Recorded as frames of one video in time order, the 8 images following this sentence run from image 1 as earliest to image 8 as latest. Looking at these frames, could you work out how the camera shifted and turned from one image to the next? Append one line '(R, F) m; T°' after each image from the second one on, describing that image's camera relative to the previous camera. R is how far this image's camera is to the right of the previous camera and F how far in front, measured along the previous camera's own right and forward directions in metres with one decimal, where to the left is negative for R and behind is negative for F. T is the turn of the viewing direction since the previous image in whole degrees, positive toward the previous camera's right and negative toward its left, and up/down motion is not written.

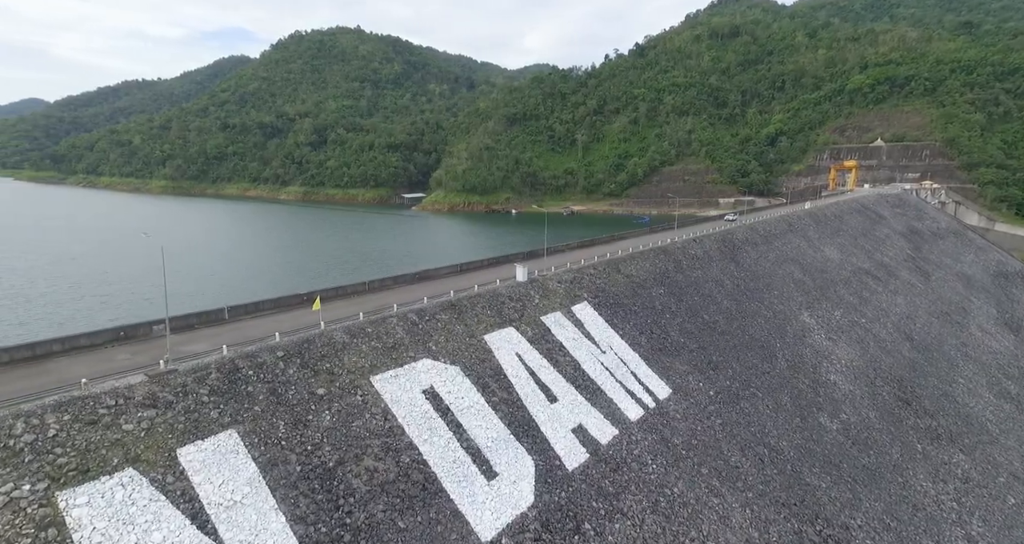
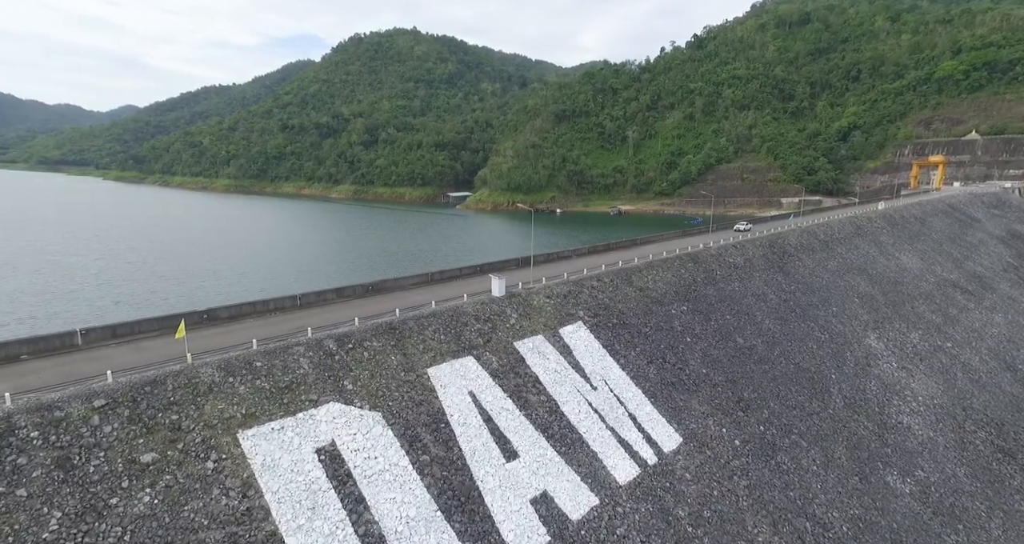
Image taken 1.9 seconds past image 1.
(+2.9, +4.5) m; -6°
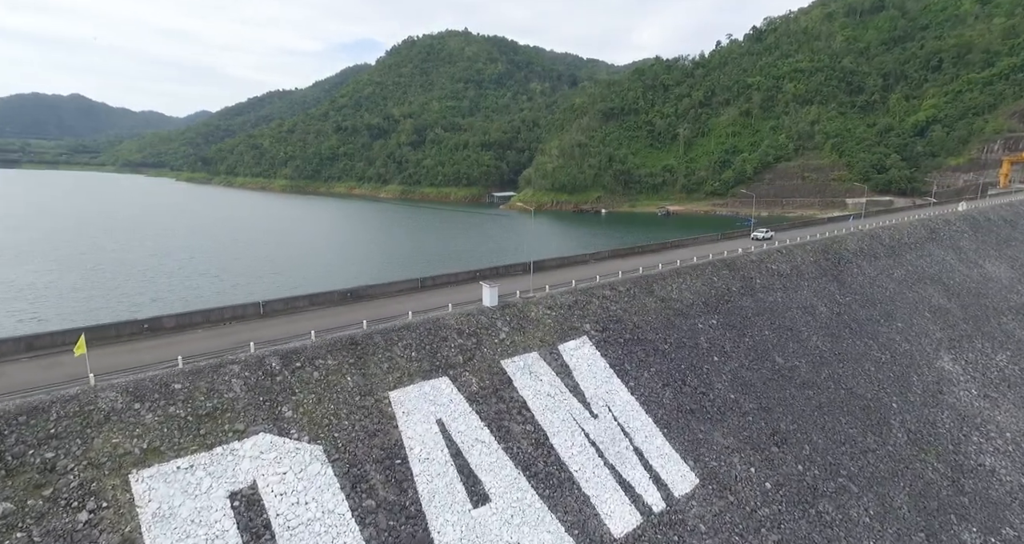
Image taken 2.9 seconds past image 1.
(+1.8, +2.4) m; -5°
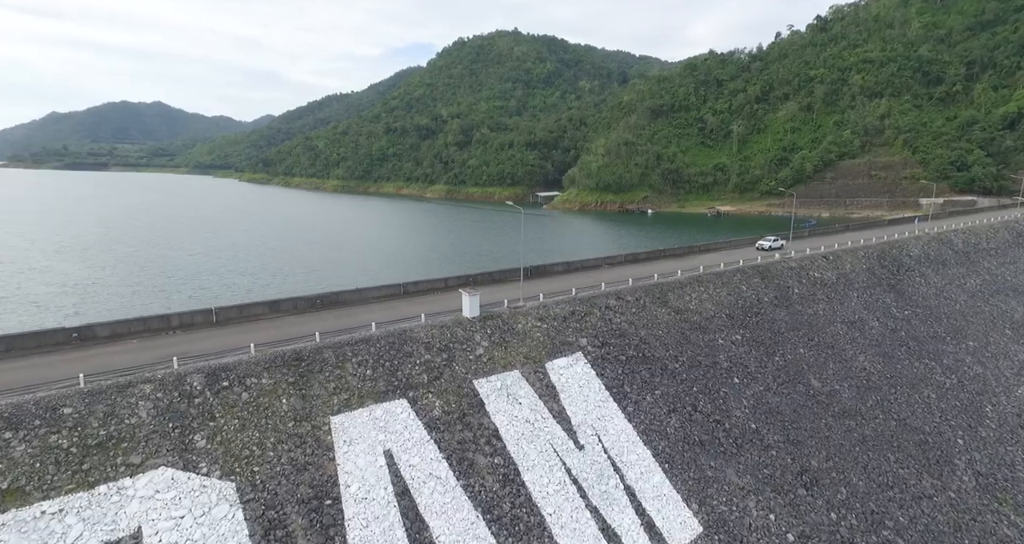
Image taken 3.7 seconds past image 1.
(+1.9, +2.1) m; -5°
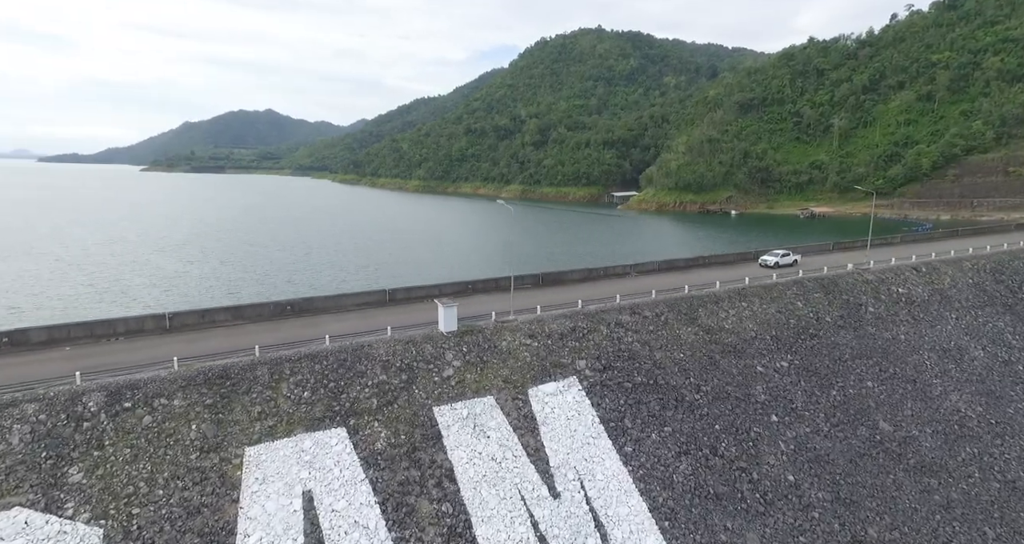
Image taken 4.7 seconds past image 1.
(+2.5, +2.3) m; -9°
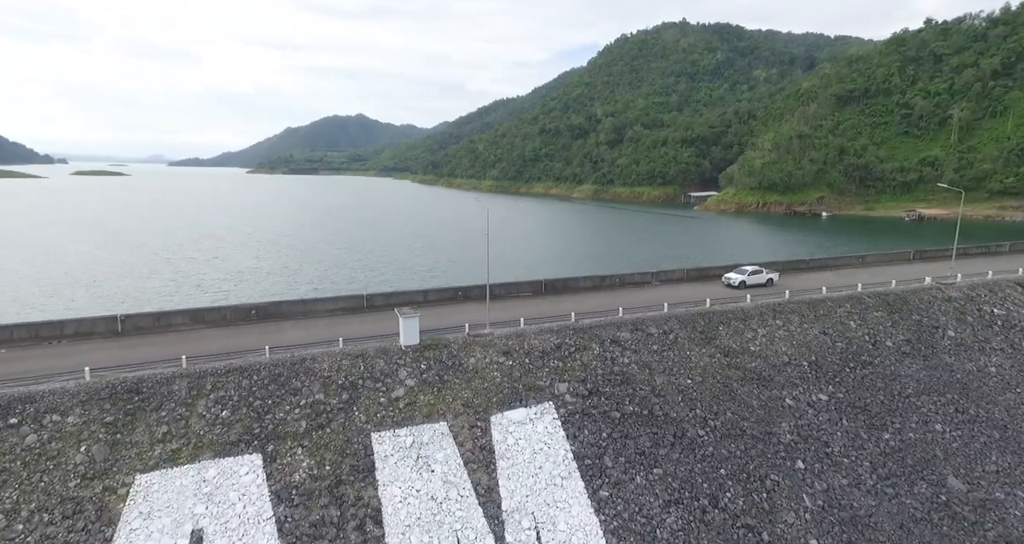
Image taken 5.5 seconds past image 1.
(+2.4, +1.9) m; -8°
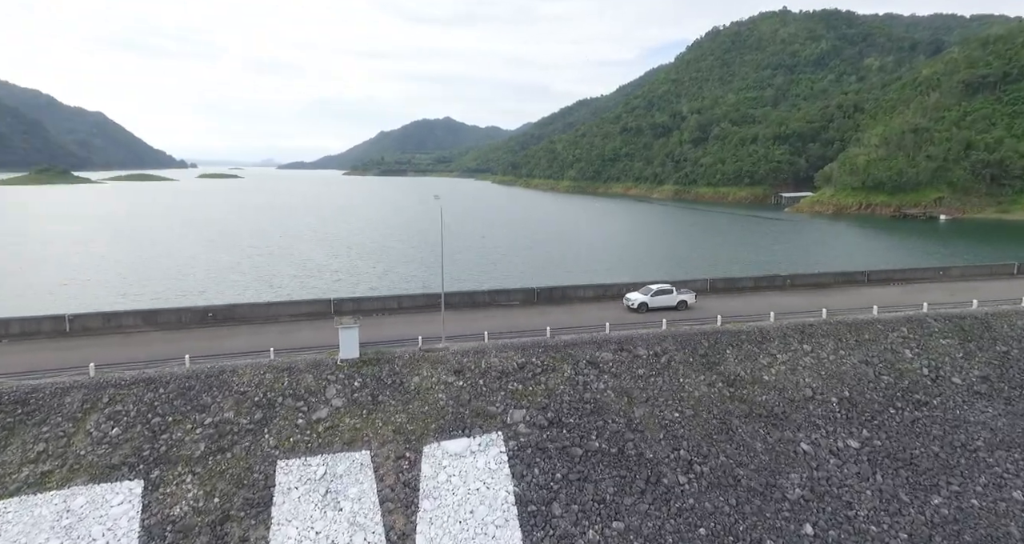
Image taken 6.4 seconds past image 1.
(+2.6, +1.9) m; -9°
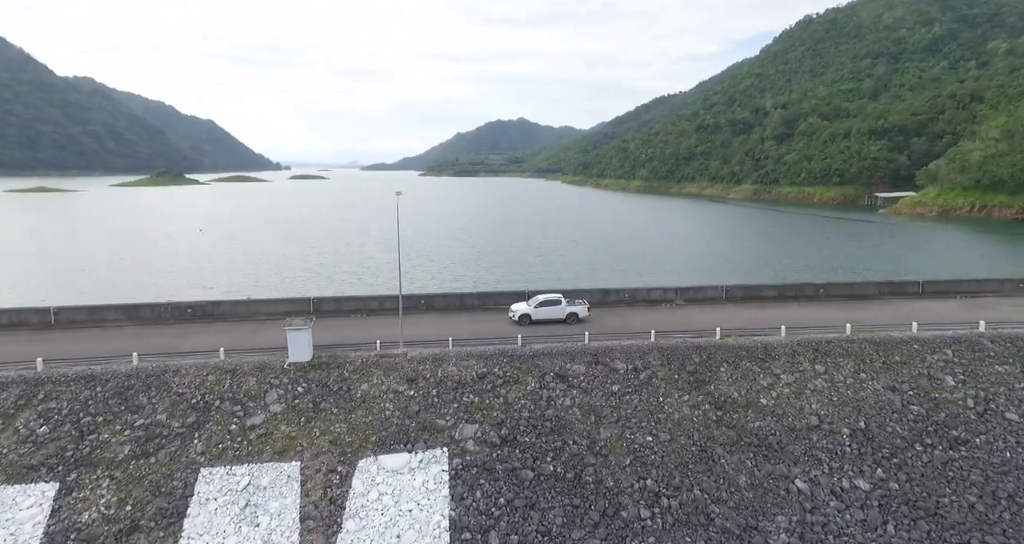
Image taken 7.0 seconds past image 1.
(+2.1, +1.2) m; -8°
